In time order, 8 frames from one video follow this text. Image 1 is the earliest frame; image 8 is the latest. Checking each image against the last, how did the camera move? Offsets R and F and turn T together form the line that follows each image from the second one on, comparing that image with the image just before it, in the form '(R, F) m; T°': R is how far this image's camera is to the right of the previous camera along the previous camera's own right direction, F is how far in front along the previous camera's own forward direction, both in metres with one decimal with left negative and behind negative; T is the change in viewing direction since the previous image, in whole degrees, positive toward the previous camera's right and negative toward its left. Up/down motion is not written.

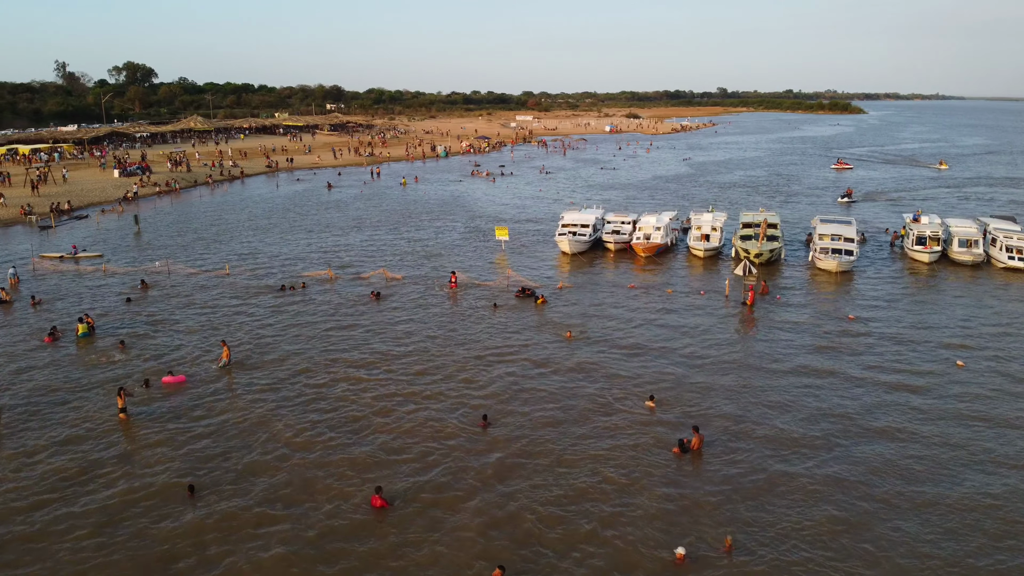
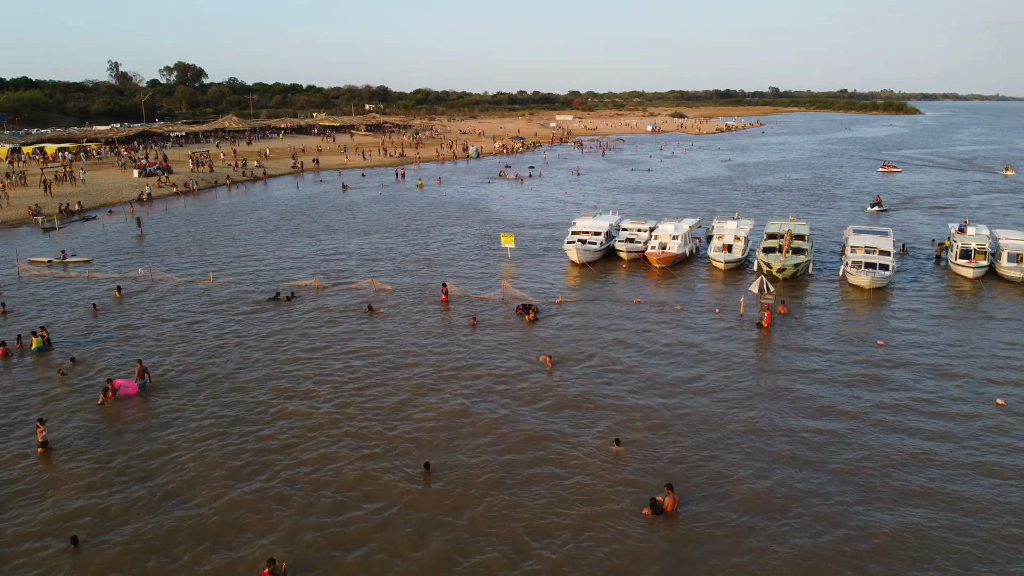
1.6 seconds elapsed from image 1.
(+2.5, +3.1) m; -3°
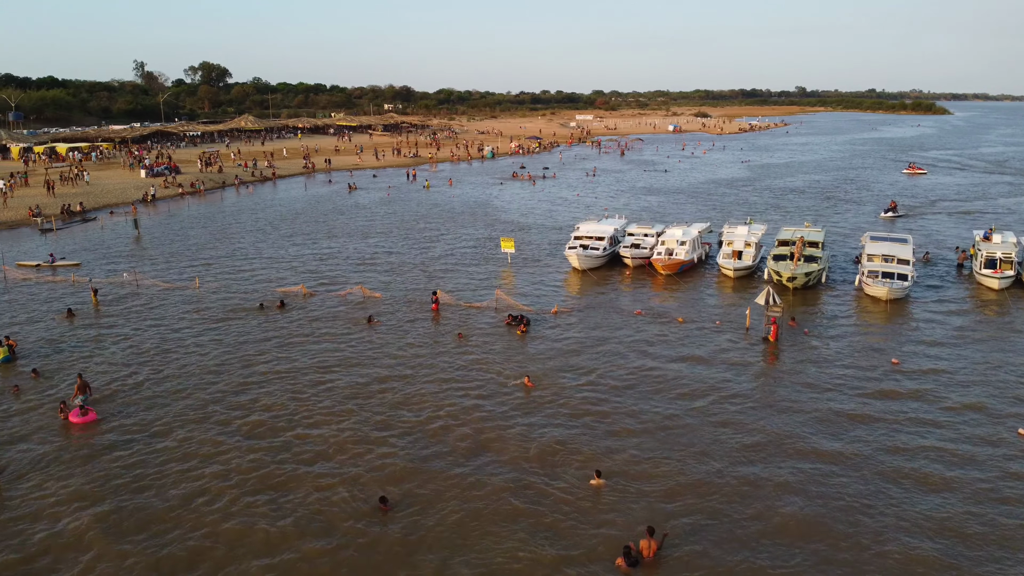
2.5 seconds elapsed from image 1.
(+1.5, +1.8) m; -2°
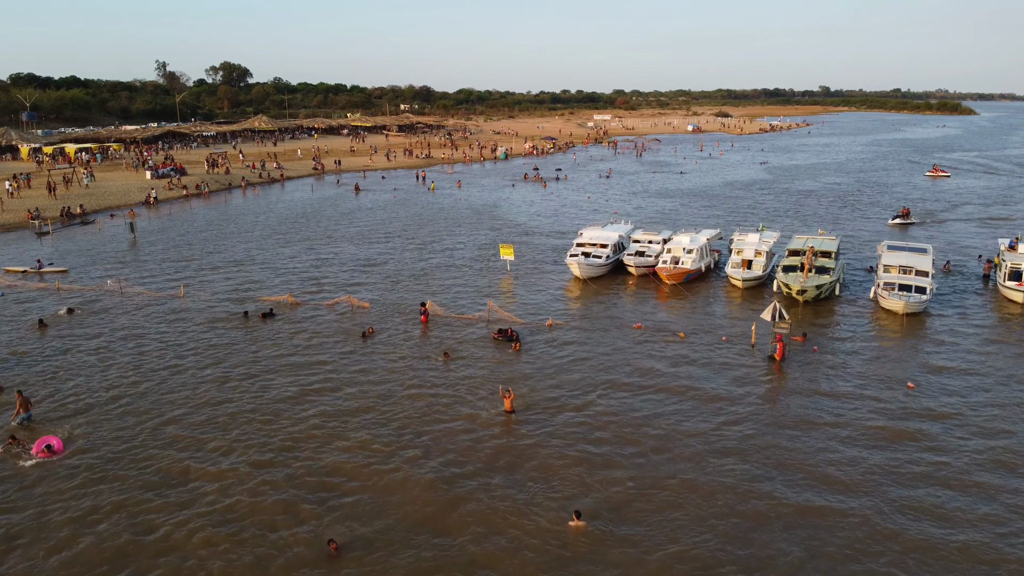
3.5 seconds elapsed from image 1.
(+1.3, +1.7) m; -2°
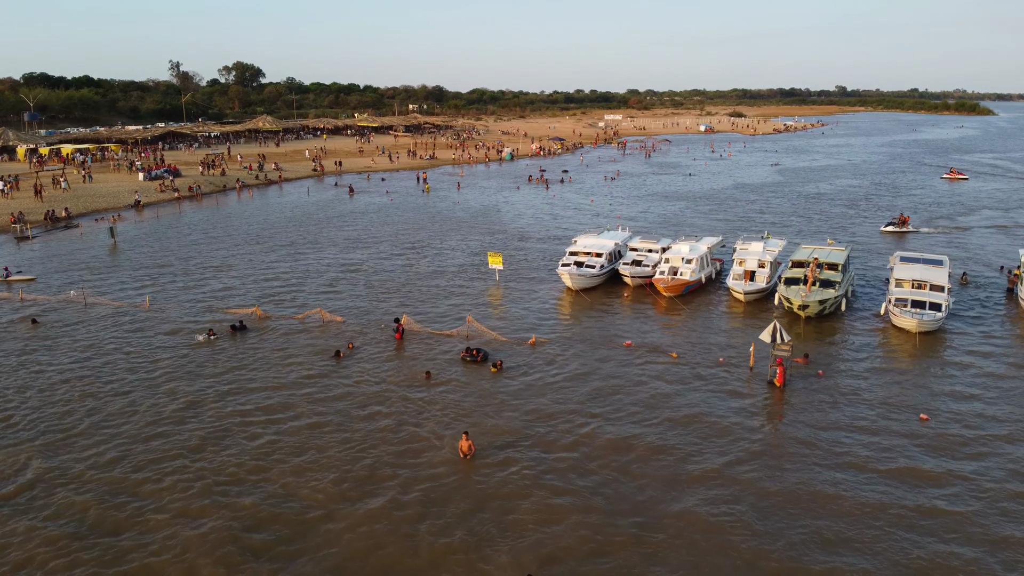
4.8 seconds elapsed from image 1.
(+1.5, +2.4) m; -1°
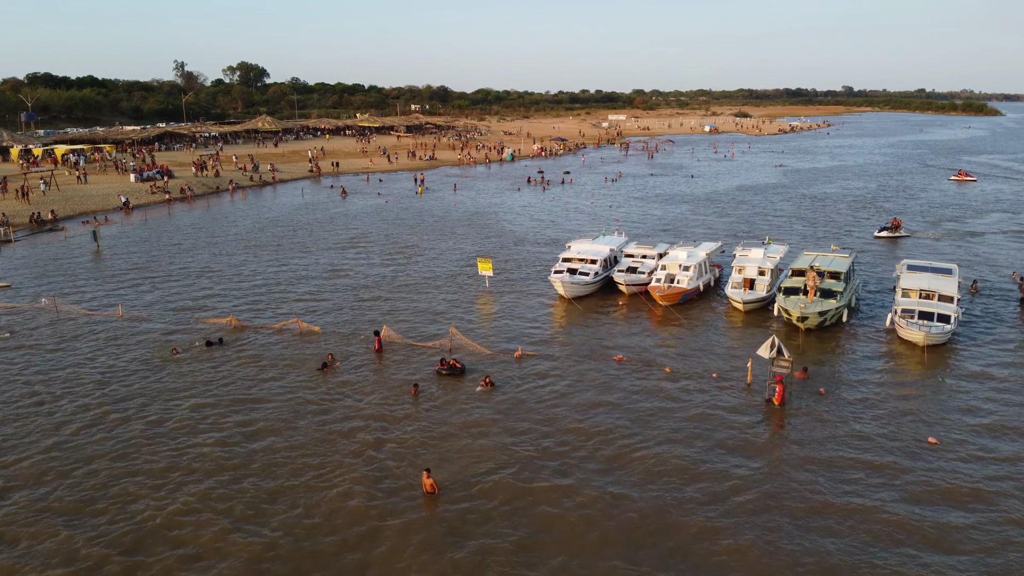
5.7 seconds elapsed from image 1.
(+0.9, +1.6) m; 0°
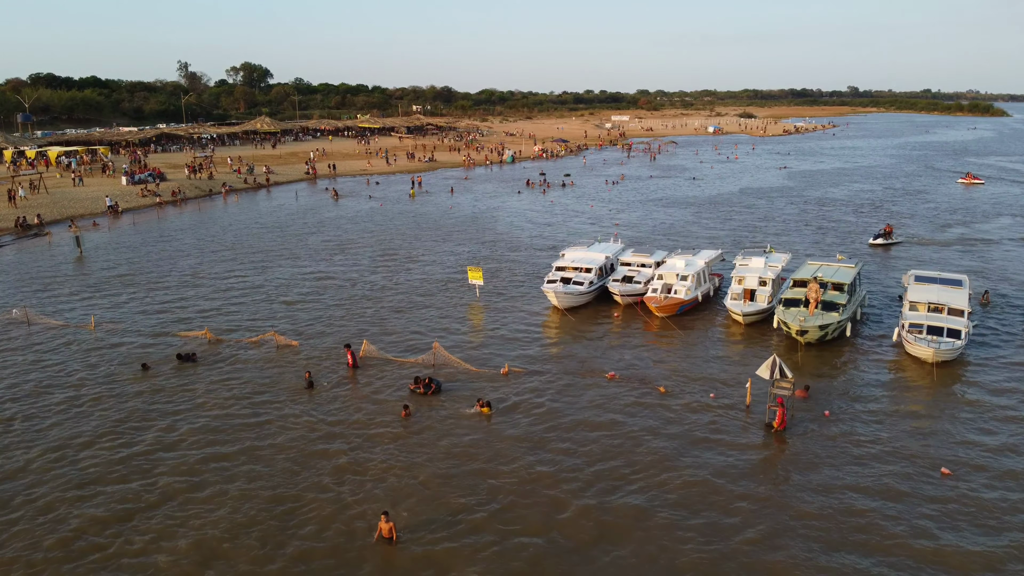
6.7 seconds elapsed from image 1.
(+0.8, +1.6) m; 0°
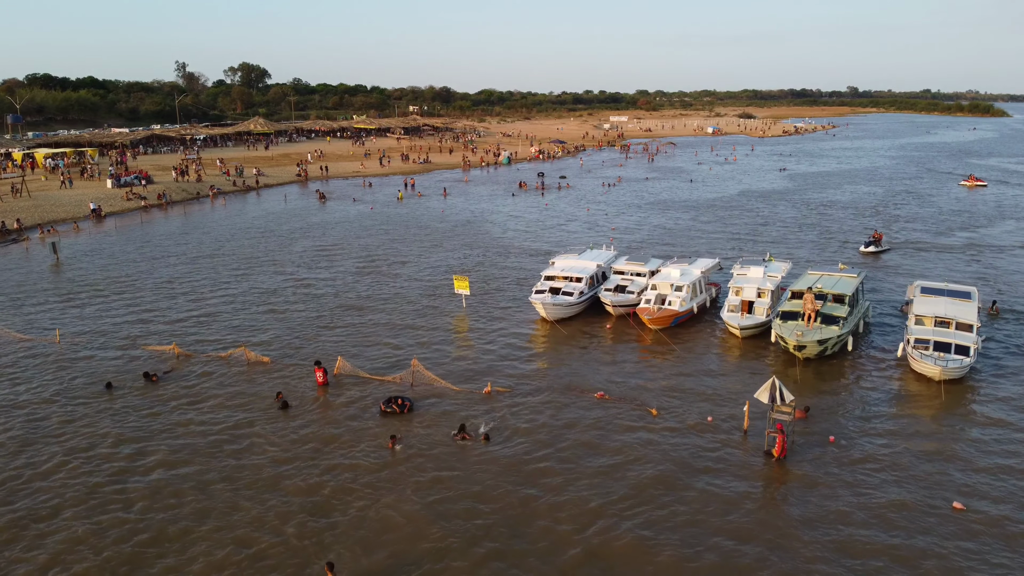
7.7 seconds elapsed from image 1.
(+0.6, +1.6) m; 0°
